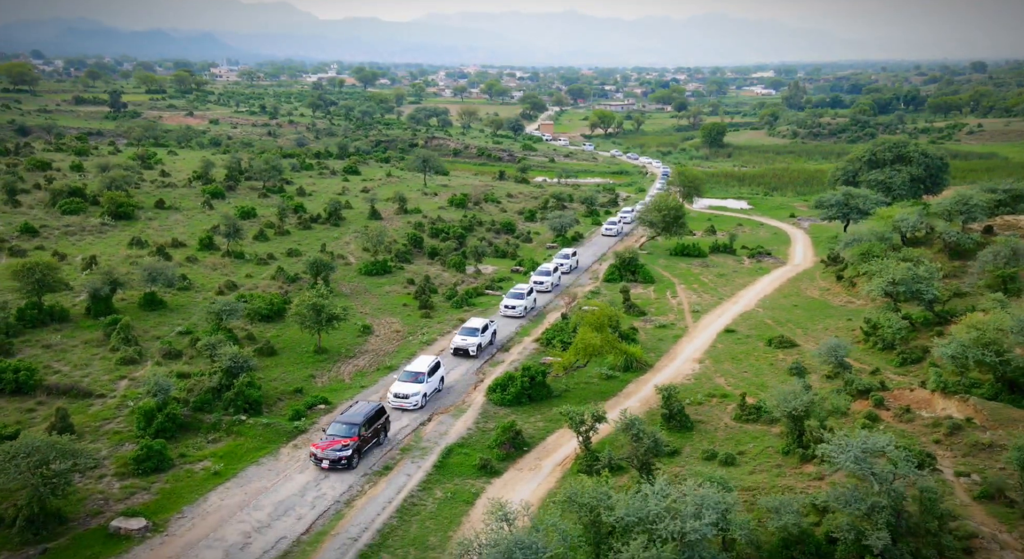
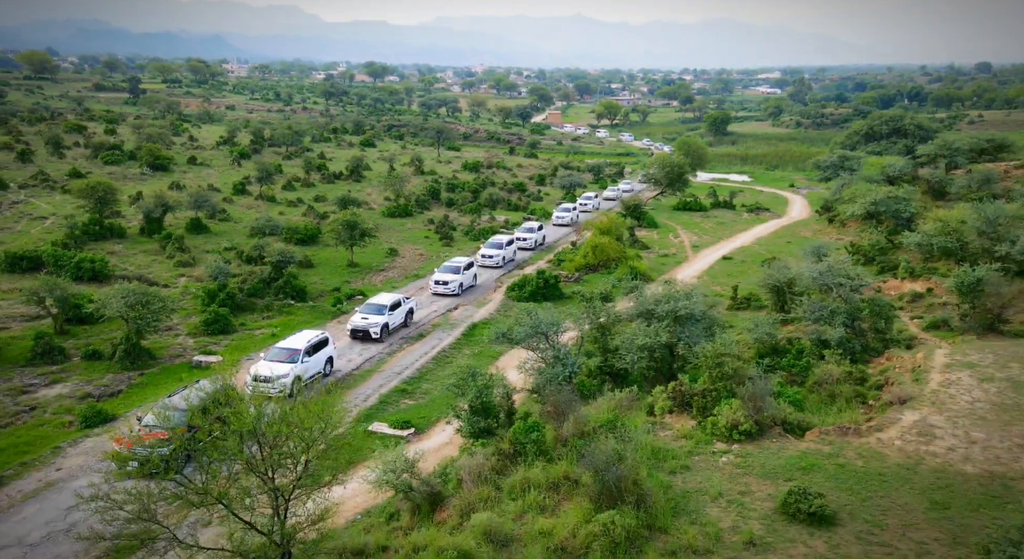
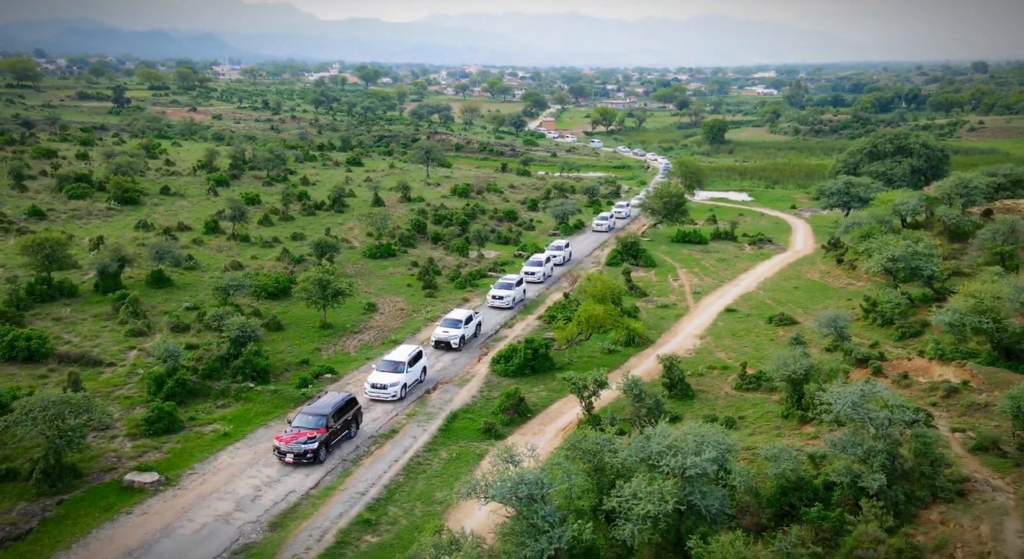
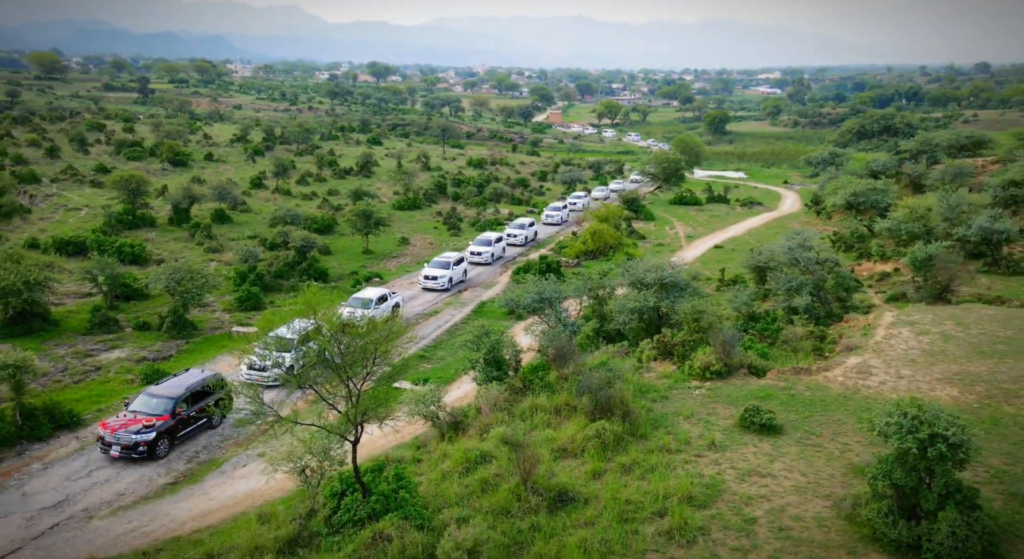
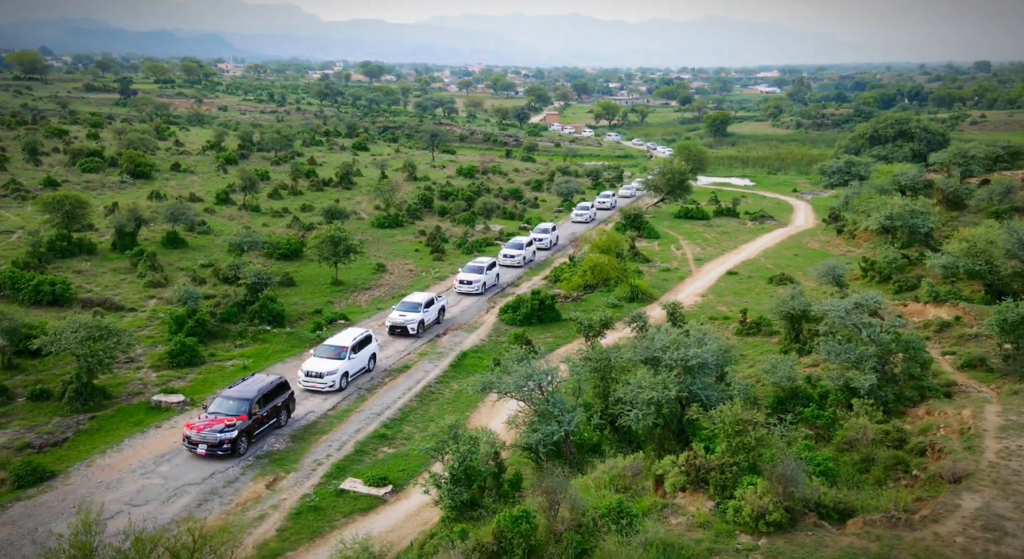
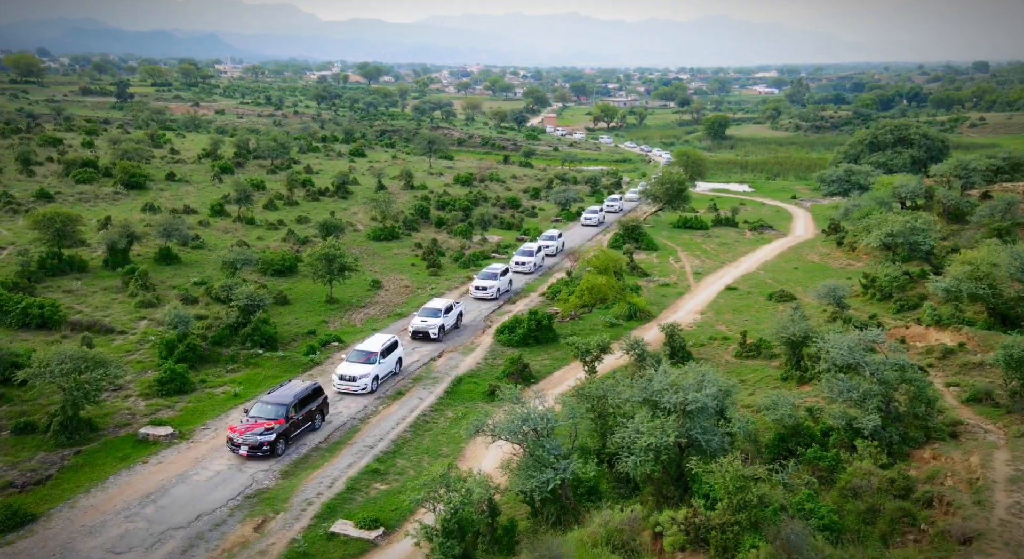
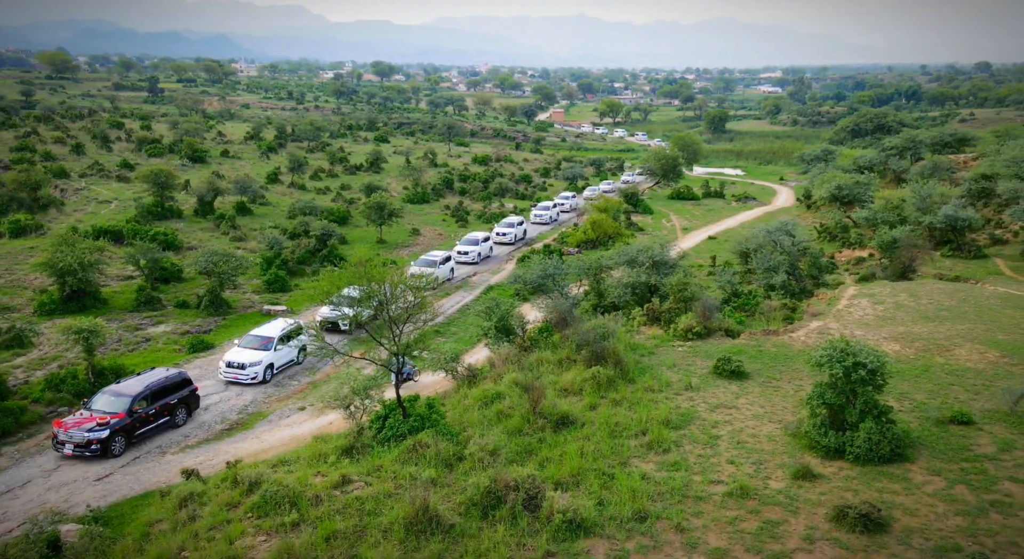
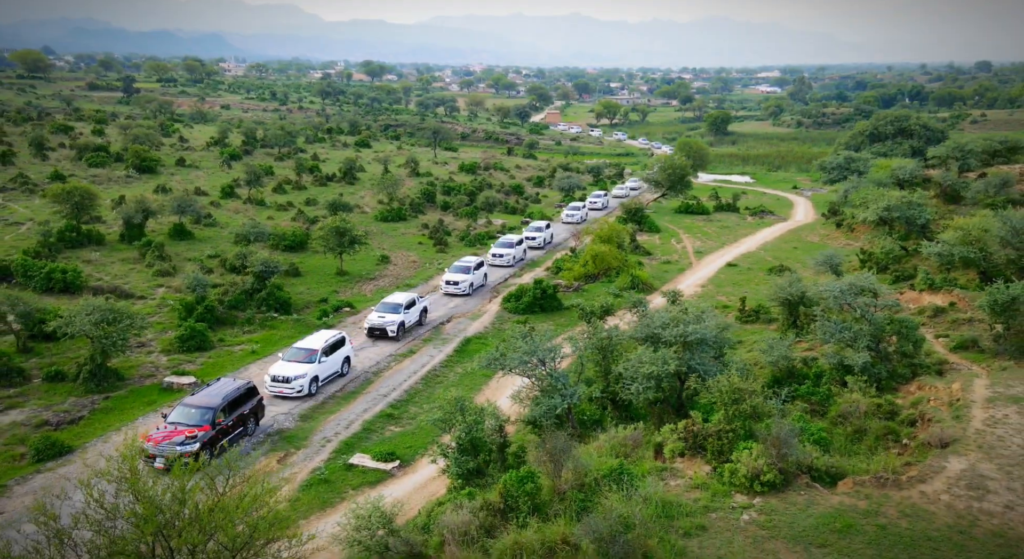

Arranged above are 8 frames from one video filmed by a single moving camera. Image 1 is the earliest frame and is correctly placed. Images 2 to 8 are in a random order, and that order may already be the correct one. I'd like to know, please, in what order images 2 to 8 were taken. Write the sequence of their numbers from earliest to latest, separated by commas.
3, 6, 5, 8, 2, 4, 7
